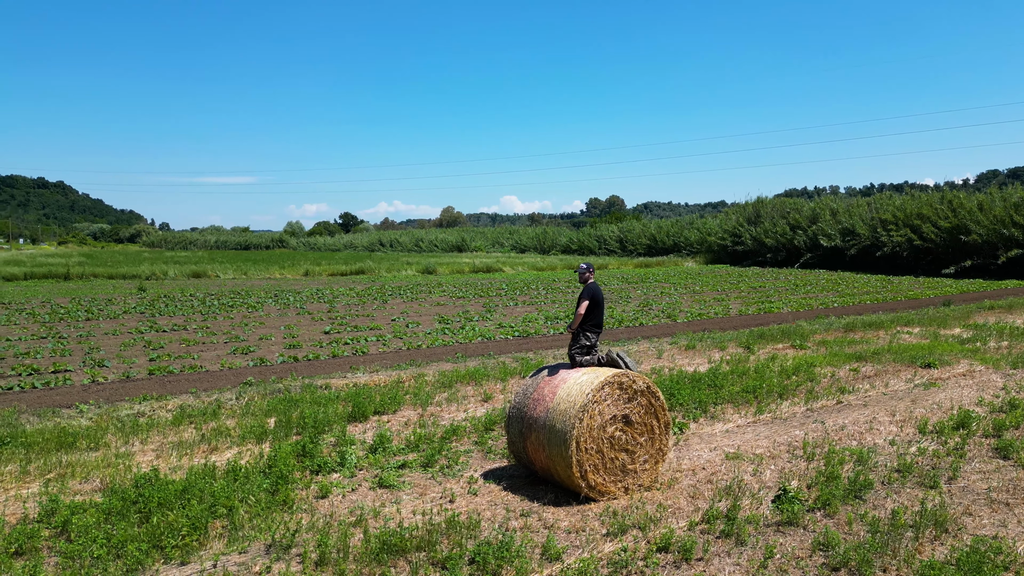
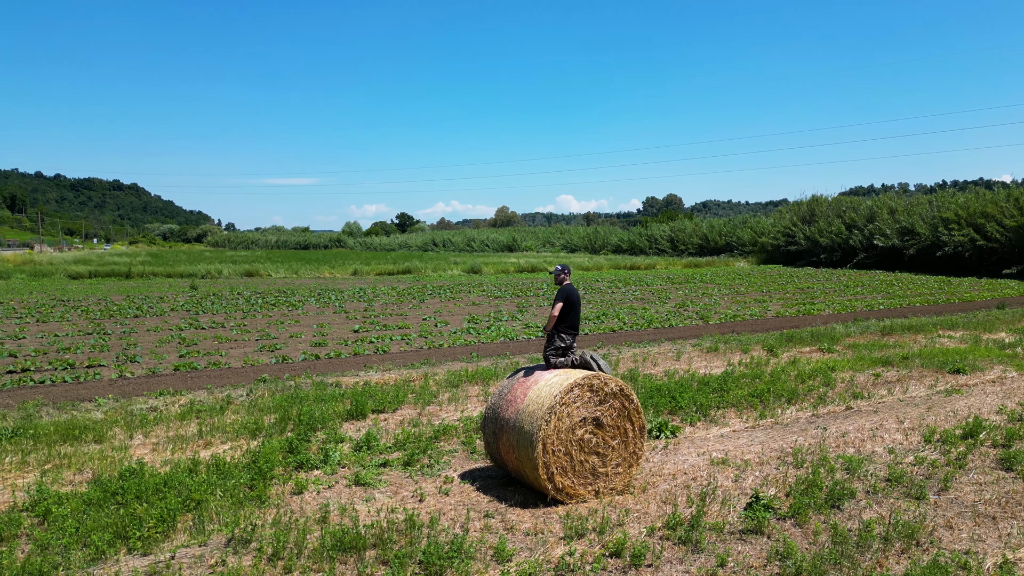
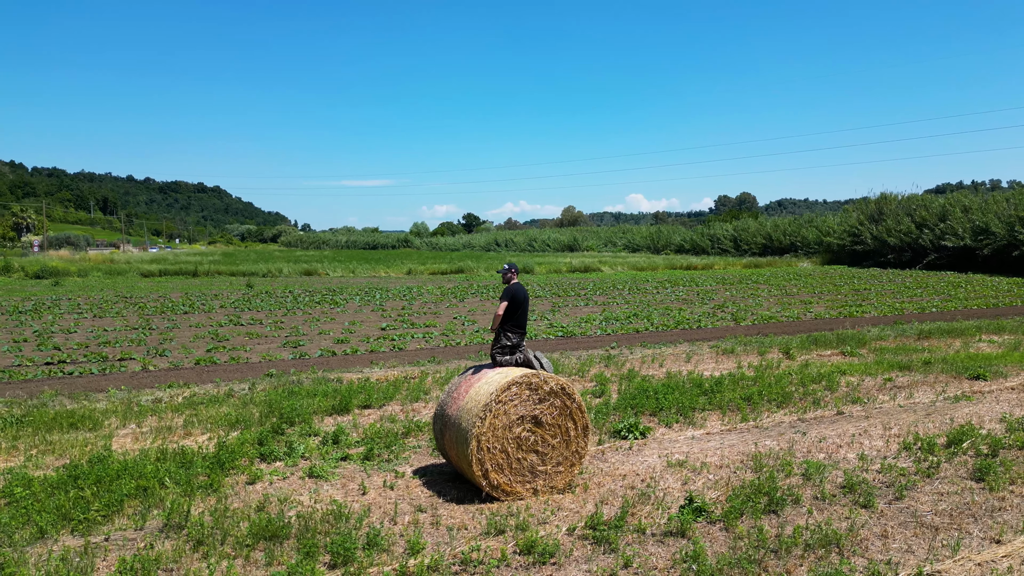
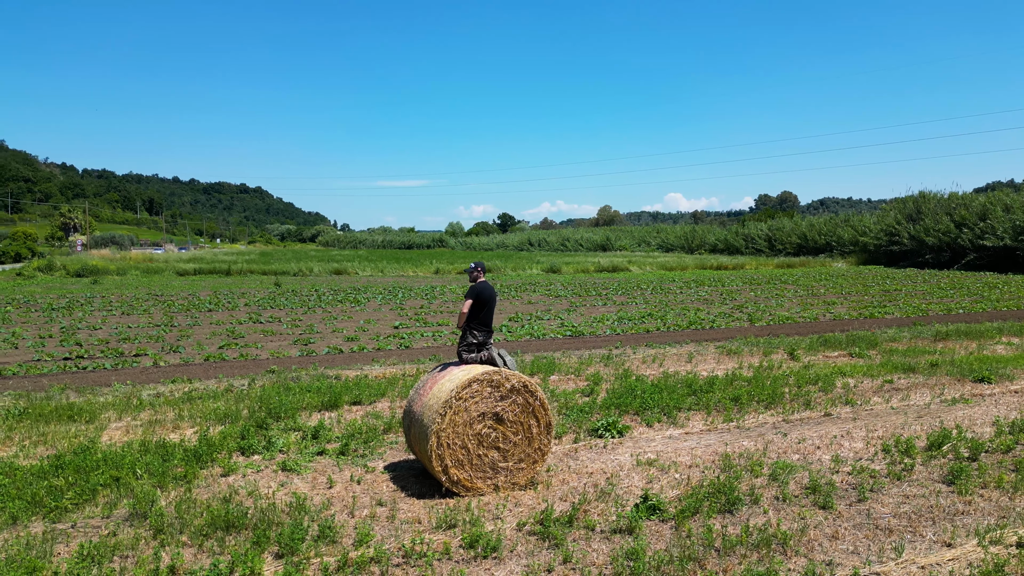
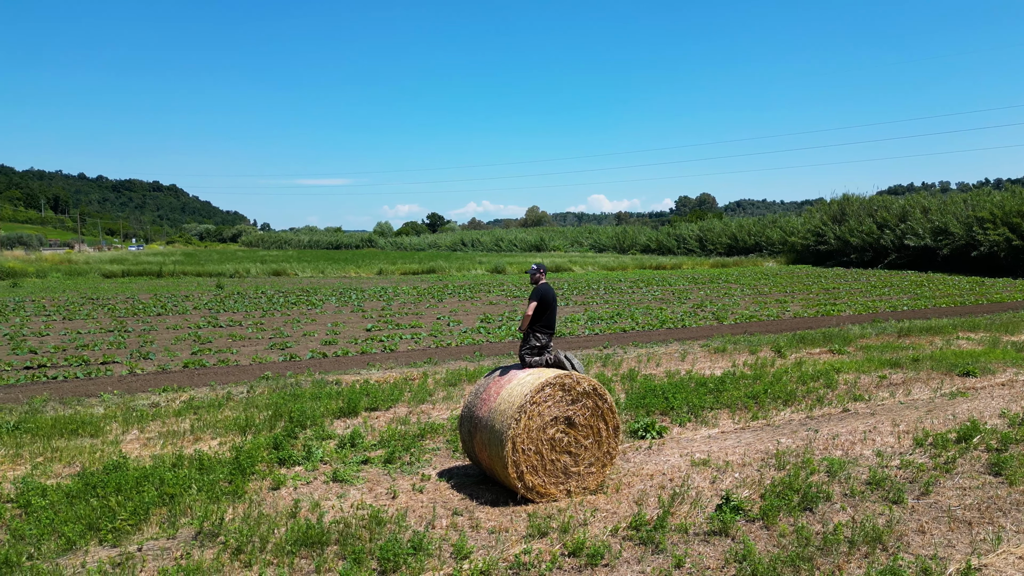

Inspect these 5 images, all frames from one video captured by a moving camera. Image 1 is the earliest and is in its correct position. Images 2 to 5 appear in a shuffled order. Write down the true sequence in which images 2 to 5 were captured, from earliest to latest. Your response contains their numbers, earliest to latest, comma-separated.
2, 5, 3, 4
